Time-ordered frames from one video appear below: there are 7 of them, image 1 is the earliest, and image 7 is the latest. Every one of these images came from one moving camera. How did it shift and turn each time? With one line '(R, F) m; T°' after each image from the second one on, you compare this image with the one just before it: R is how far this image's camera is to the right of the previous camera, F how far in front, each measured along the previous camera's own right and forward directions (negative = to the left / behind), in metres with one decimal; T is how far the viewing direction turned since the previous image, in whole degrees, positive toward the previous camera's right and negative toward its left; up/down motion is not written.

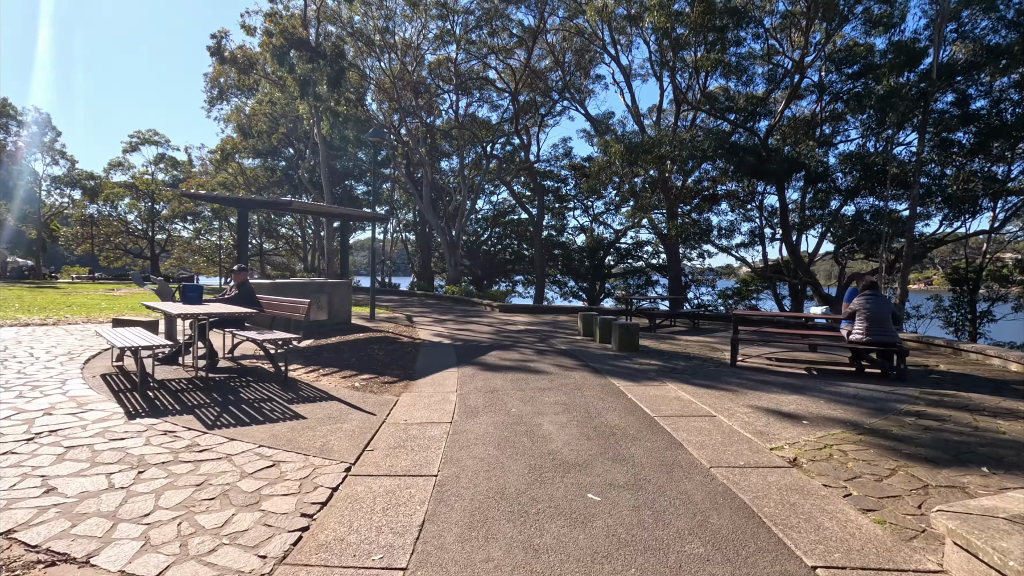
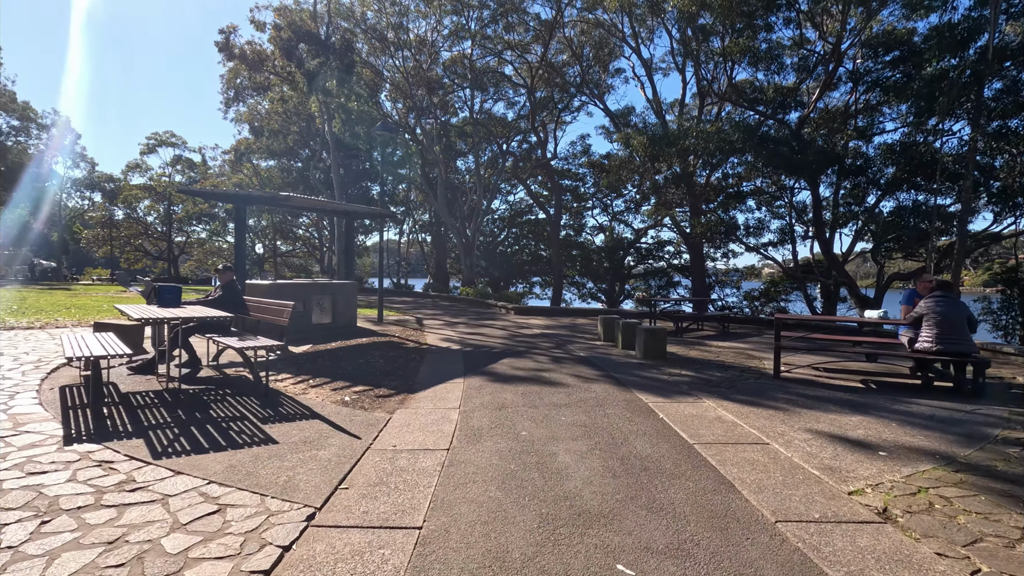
(+0.1, +0.9) m; -2°
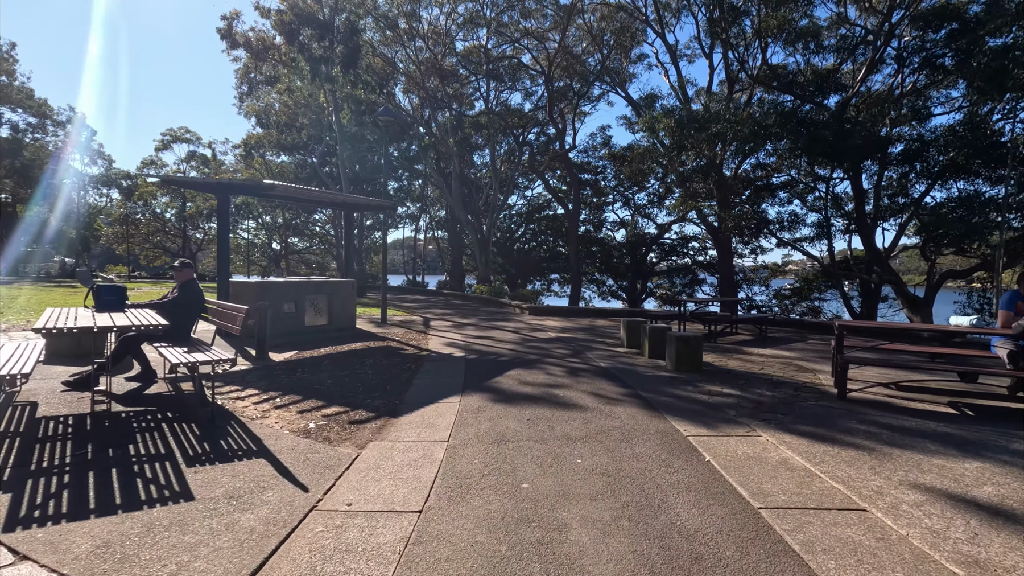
(+0.2, +1.3) m; -2°
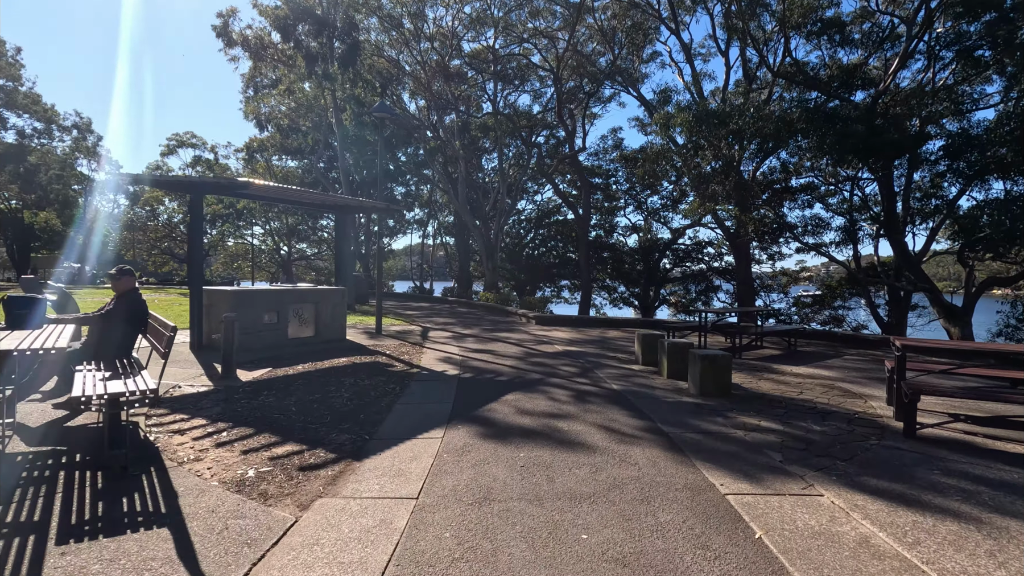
(+0.2, +1.1) m; -1°
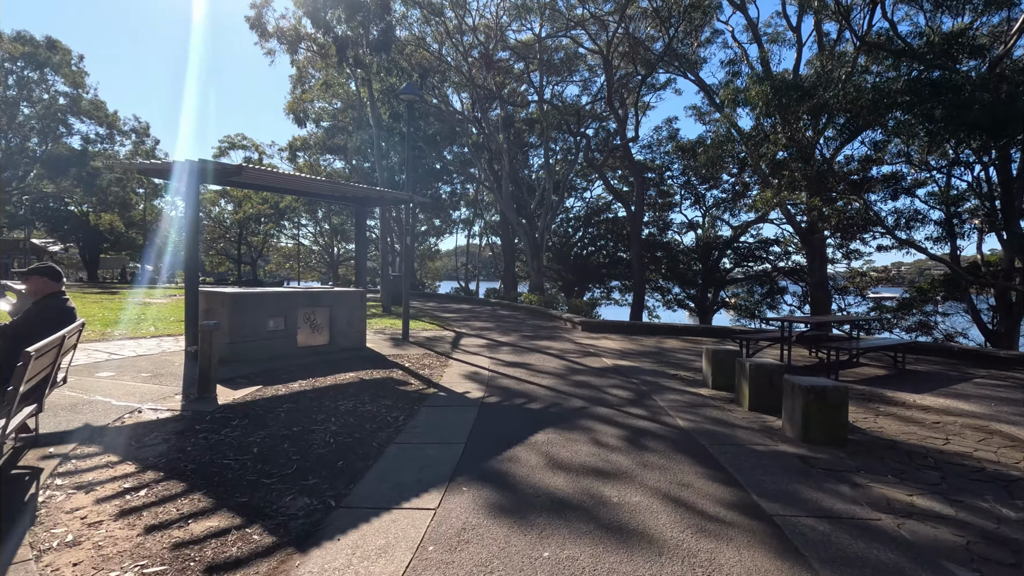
(+0.2, +1.7) m; -5°
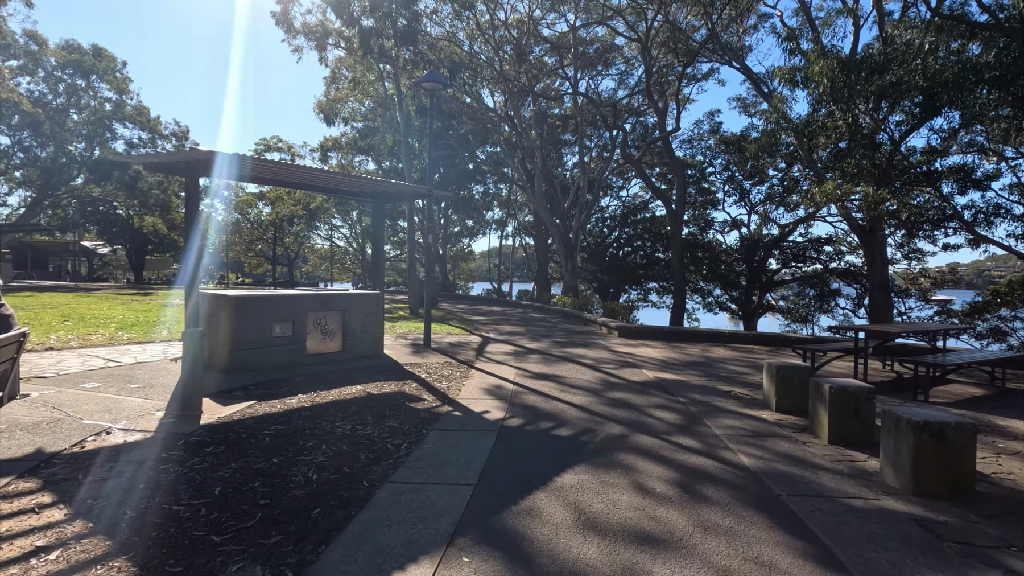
(+0.1, +1.0) m; -4°
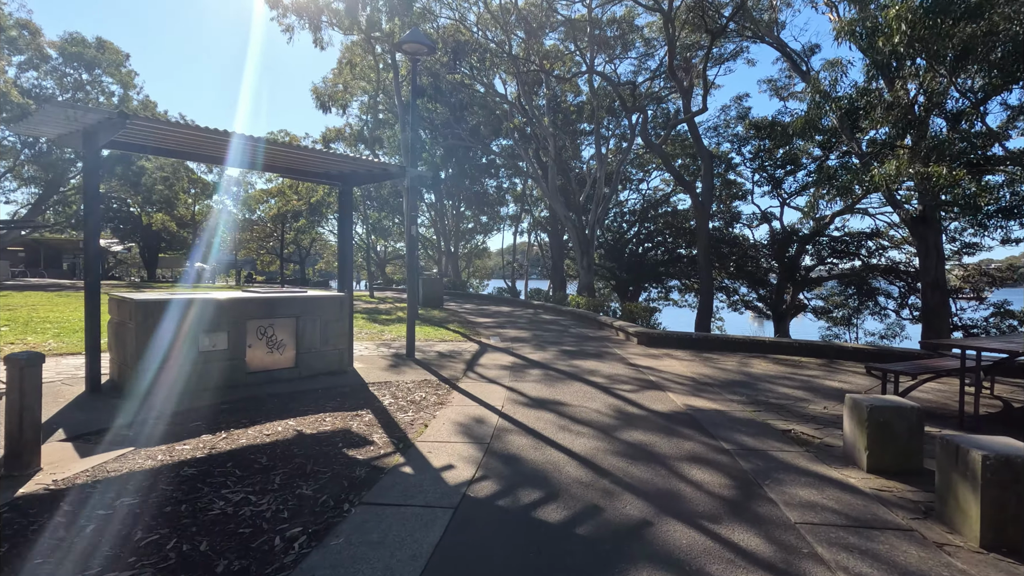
(+0.4, +1.9) m; -2°
